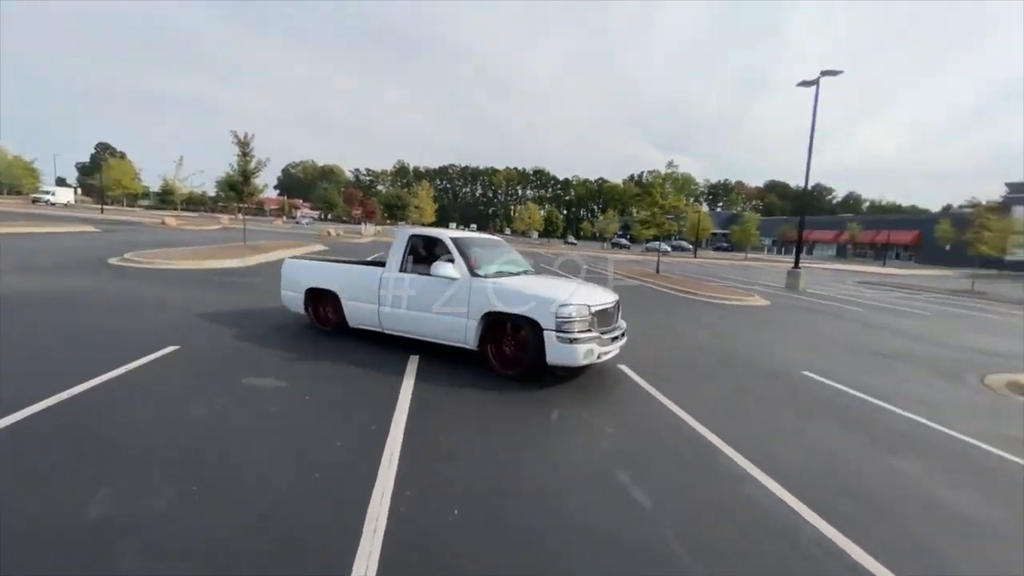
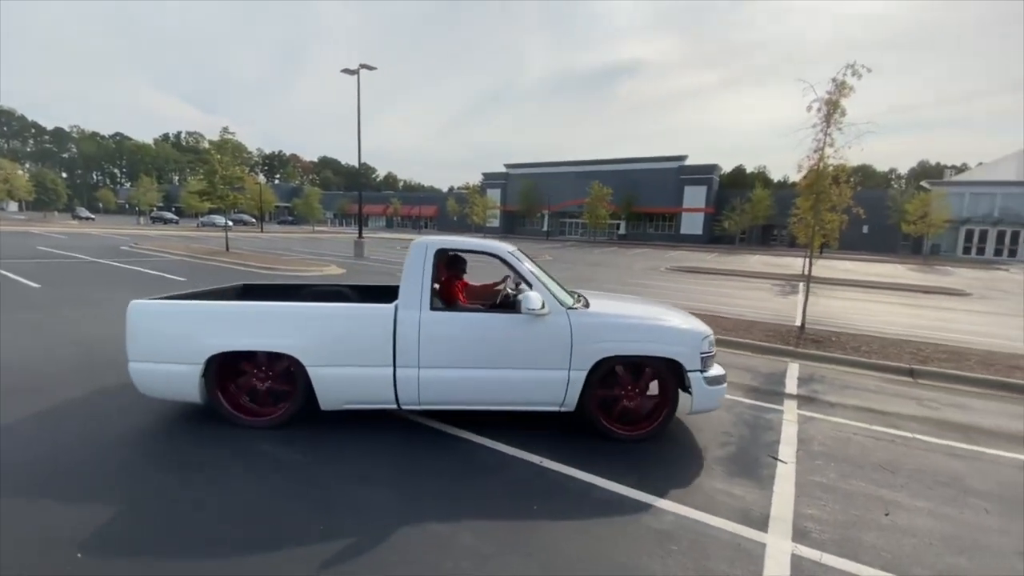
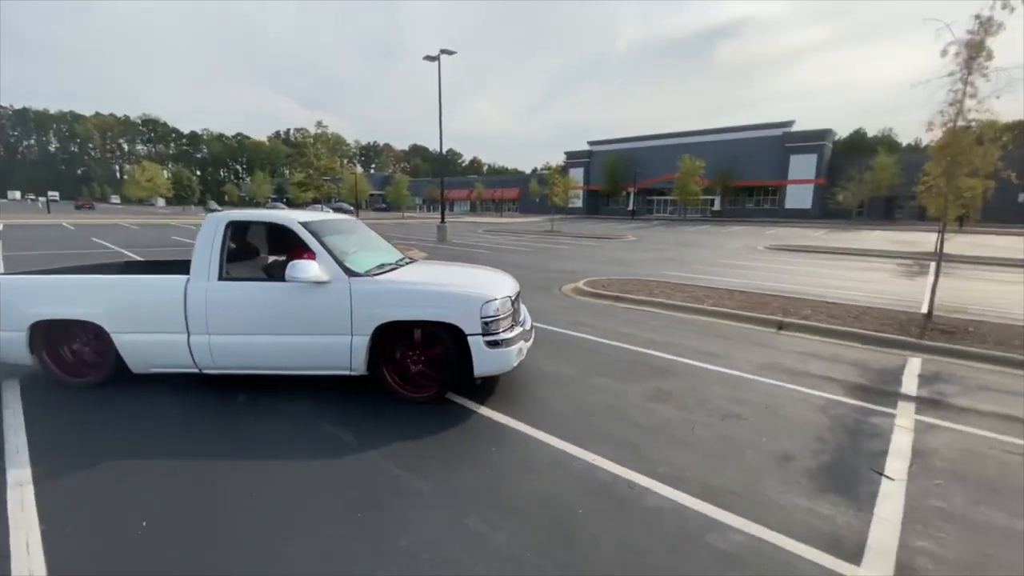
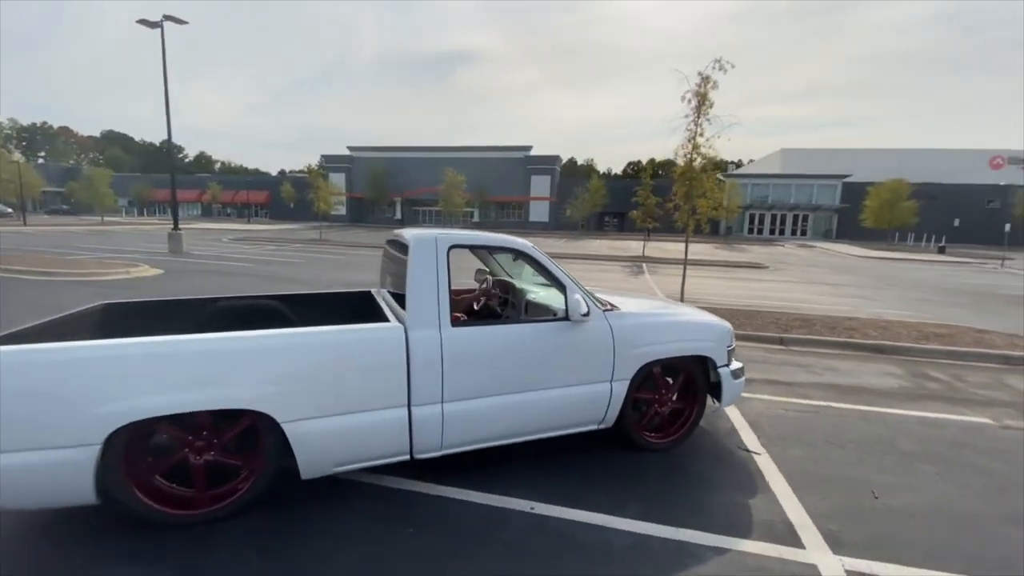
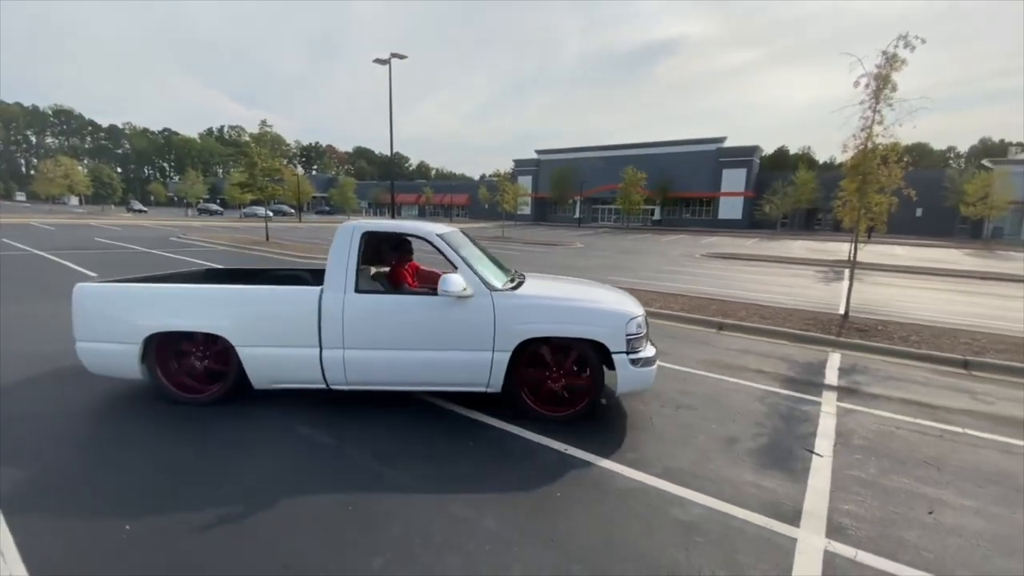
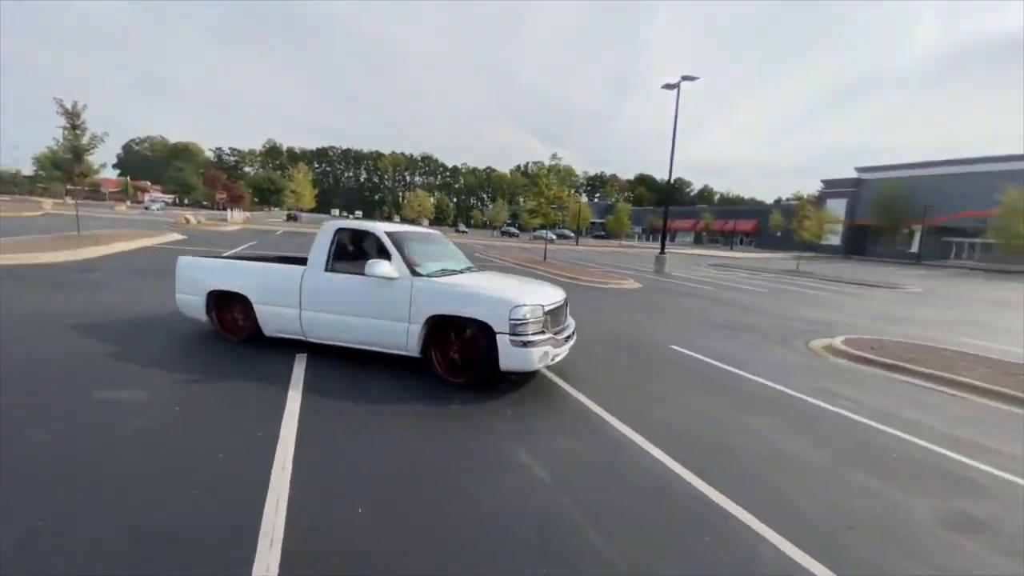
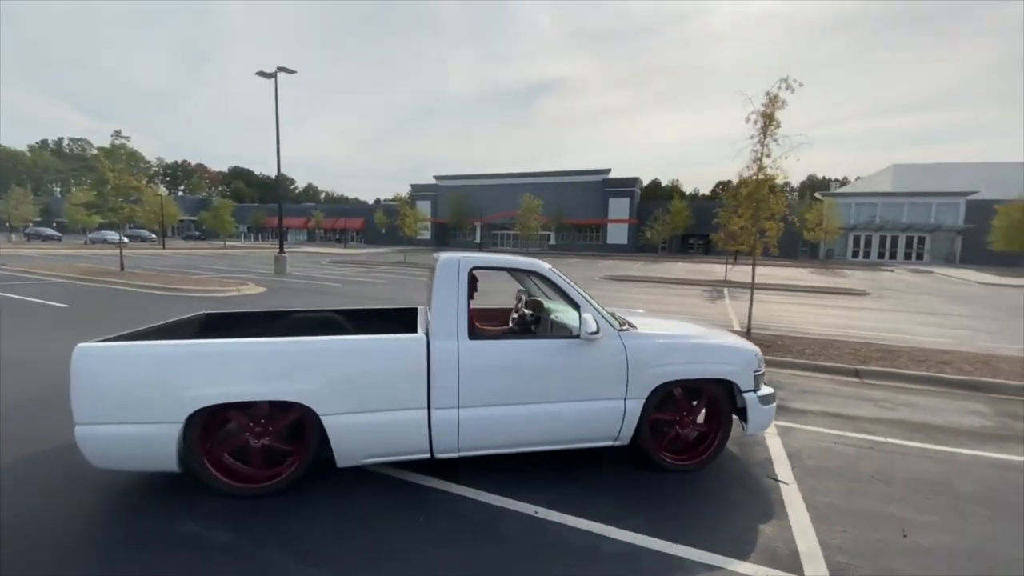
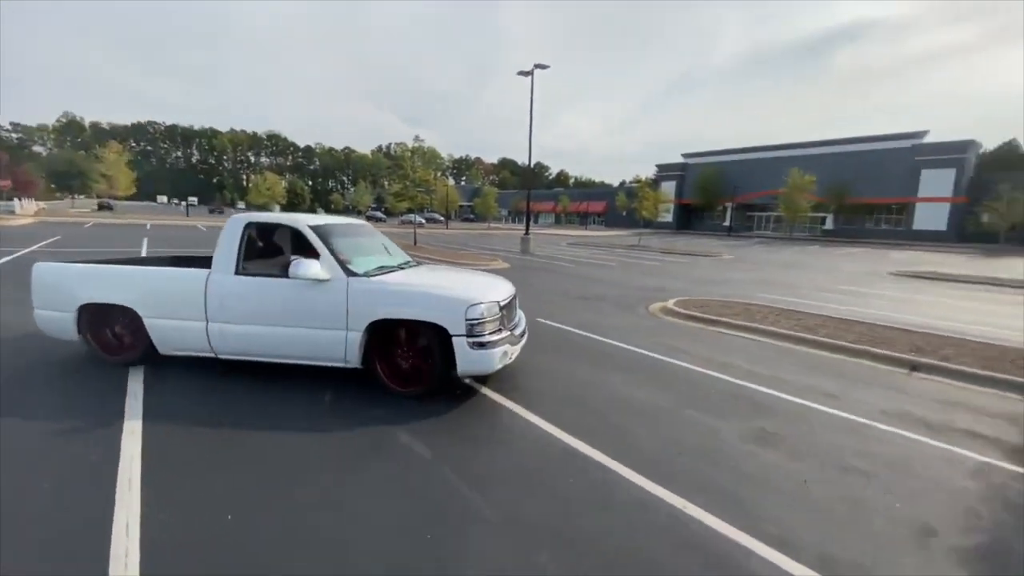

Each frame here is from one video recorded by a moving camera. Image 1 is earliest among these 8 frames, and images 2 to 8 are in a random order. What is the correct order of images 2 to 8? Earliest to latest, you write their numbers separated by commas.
6, 8, 3, 5, 2, 7, 4
